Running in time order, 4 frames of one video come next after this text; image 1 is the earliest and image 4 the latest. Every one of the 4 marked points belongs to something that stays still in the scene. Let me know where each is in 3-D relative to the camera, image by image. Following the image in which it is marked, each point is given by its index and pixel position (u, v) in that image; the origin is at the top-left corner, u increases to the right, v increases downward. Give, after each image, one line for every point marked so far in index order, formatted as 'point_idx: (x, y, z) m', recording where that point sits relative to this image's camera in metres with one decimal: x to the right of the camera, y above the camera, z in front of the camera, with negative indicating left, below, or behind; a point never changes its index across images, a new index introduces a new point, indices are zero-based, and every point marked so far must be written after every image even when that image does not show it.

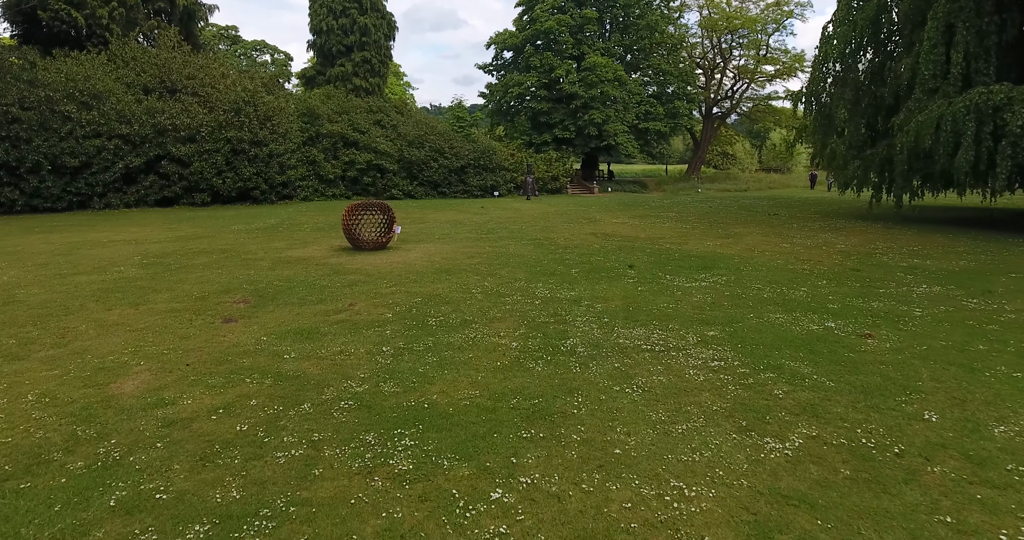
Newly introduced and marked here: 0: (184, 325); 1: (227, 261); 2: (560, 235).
0: (-3.7, -0.6, +7.2) m
1: (-5.2, +0.2, +11.8) m
2: (+1.2, +0.9, +16.3) m
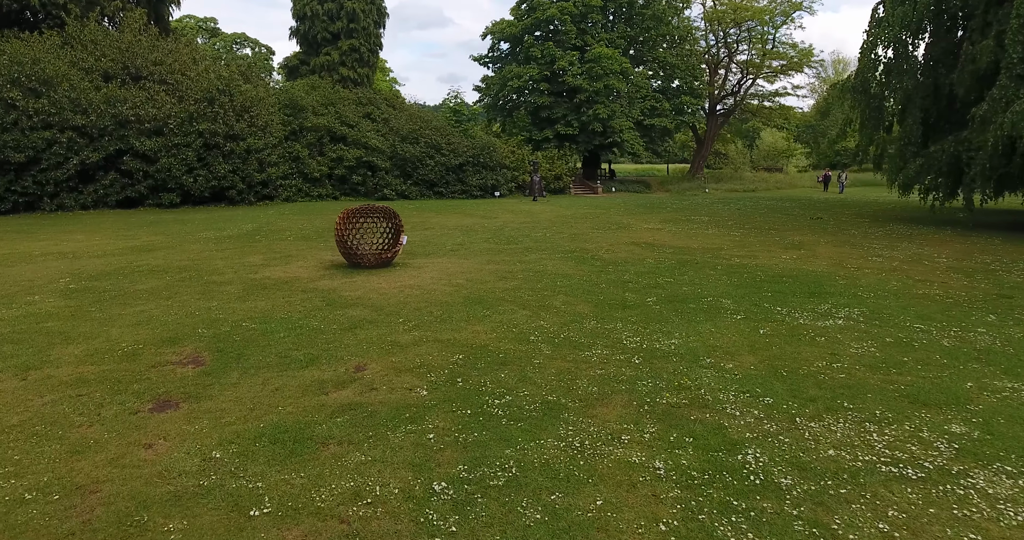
0: (-2.9, -1.0, +4.3) m
1: (-4.5, -0.2, +8.8) m
2: (+1.8, +0.5, +13.5) m
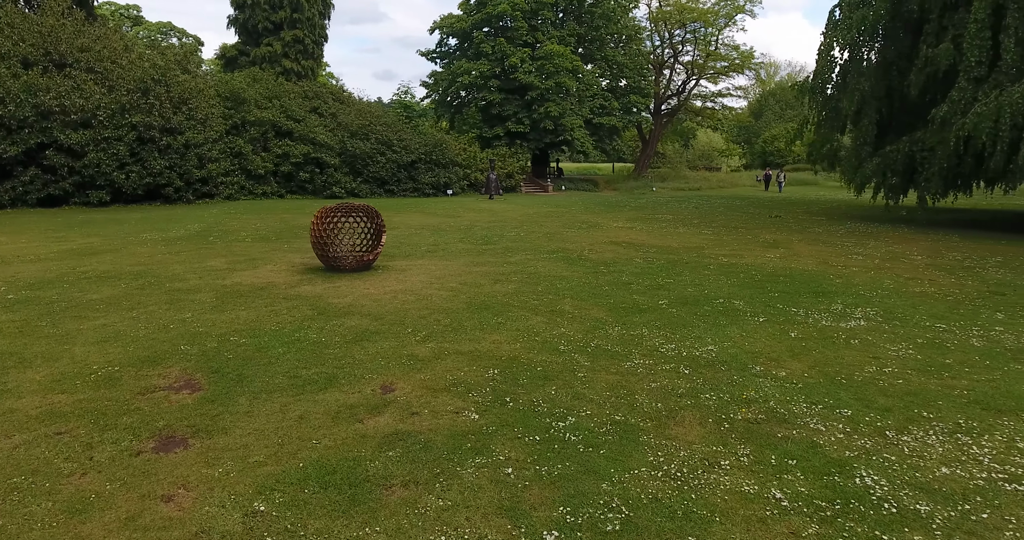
0: (-2.4, -1.1, +3.5) m
1: (-4.4, -0.3, +7.9) m
2: (+1.4, +0.5, +13.1) m
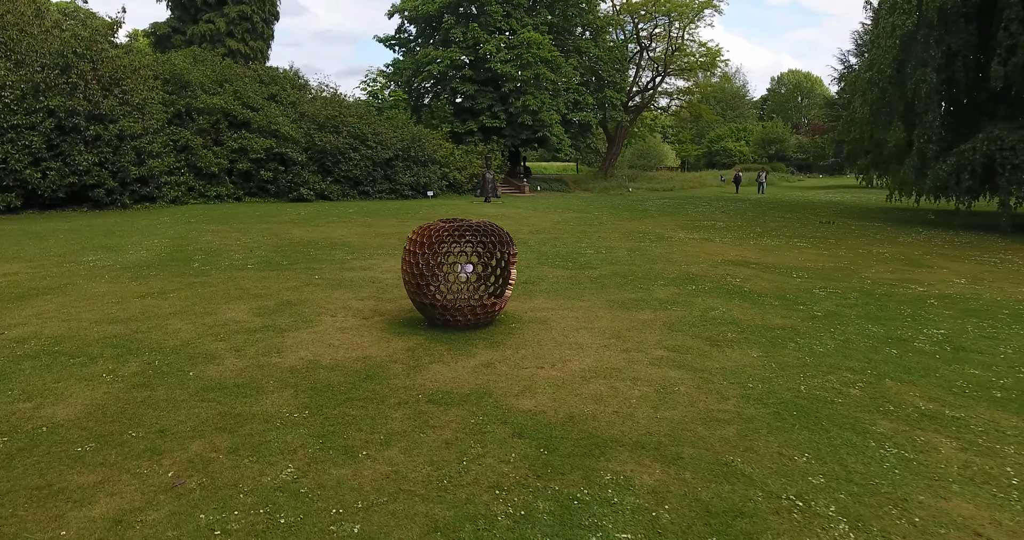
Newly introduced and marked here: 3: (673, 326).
0: (+0.3, -1.6, +0.1) m
1: (-2.2, -0.8, +4.2) m
2: (+2.9, 0.0, +10.0) m
3: (+1.6, -0.6, +6.5) m
